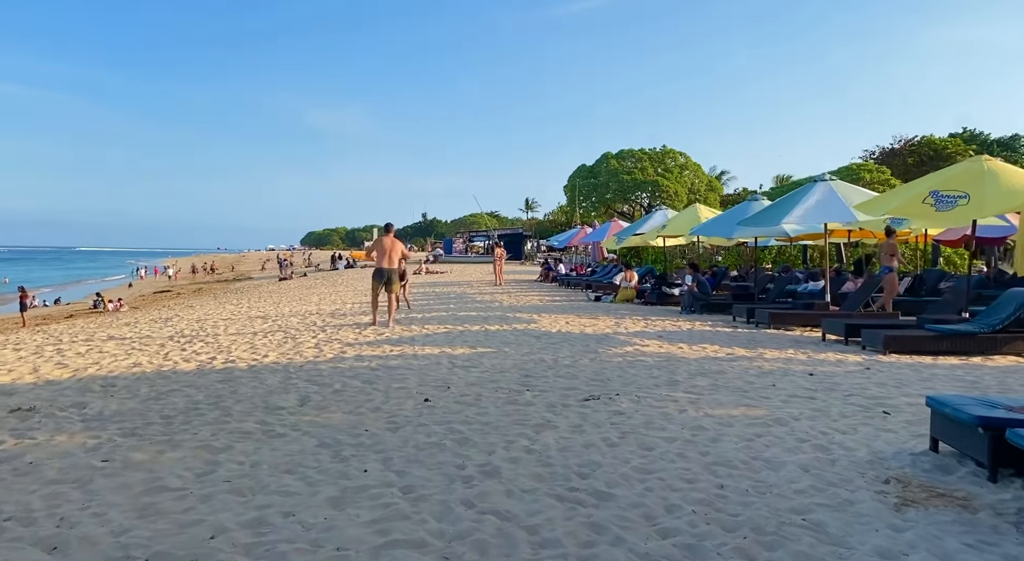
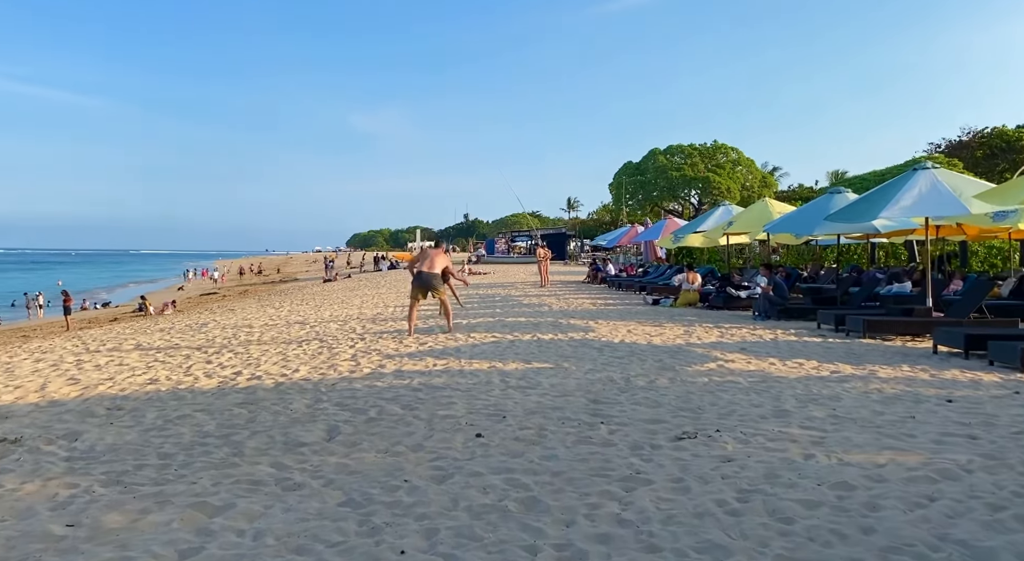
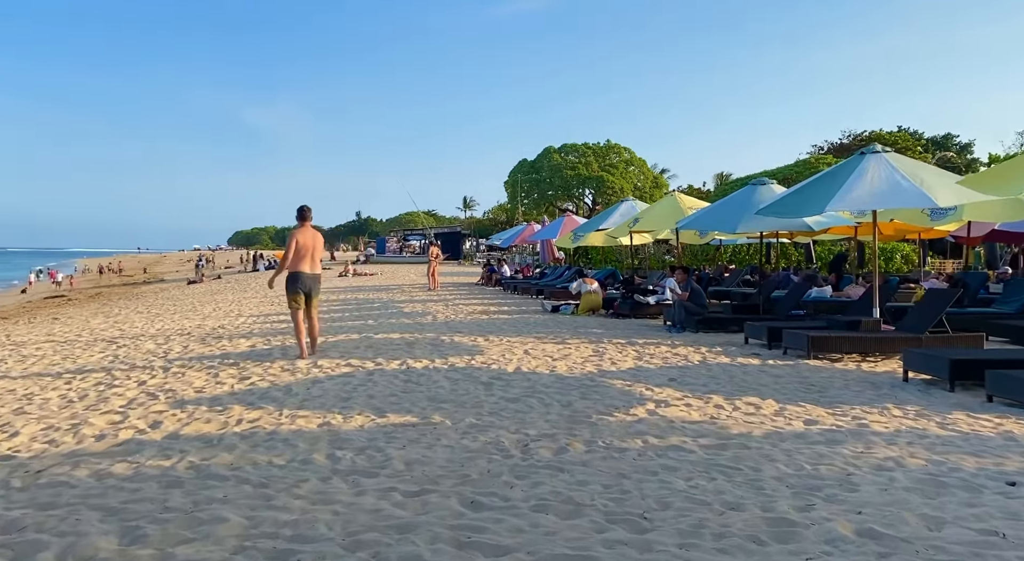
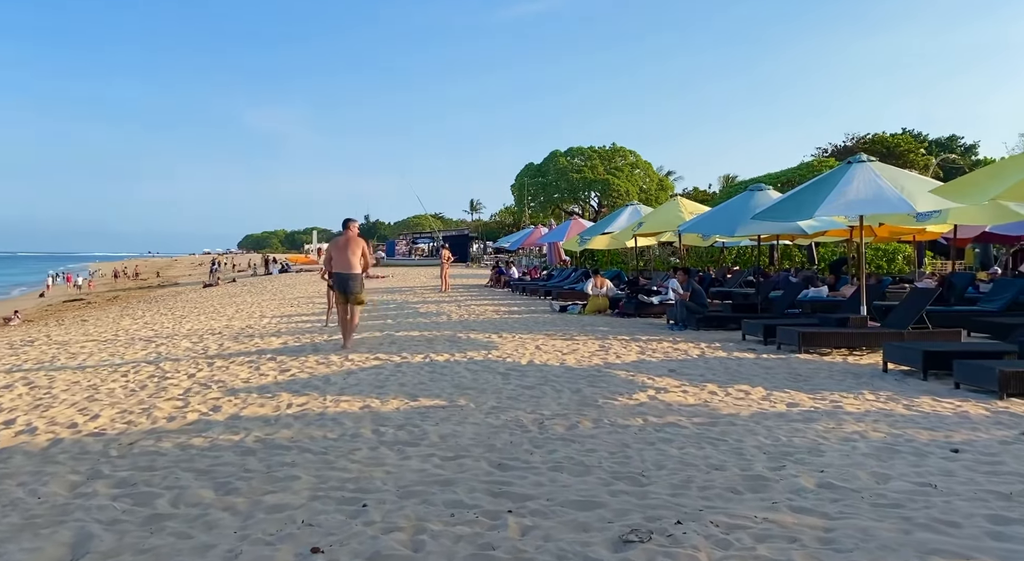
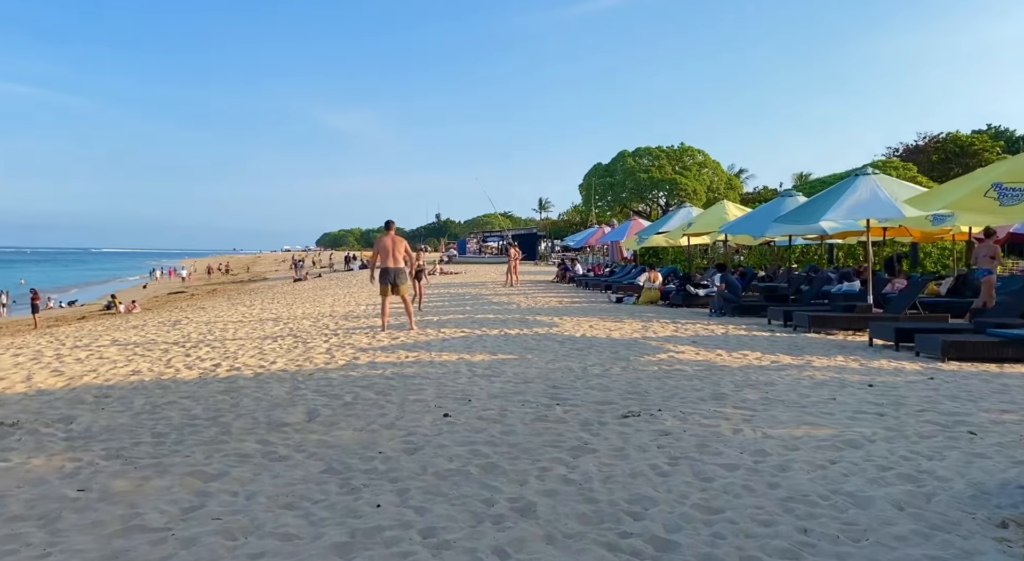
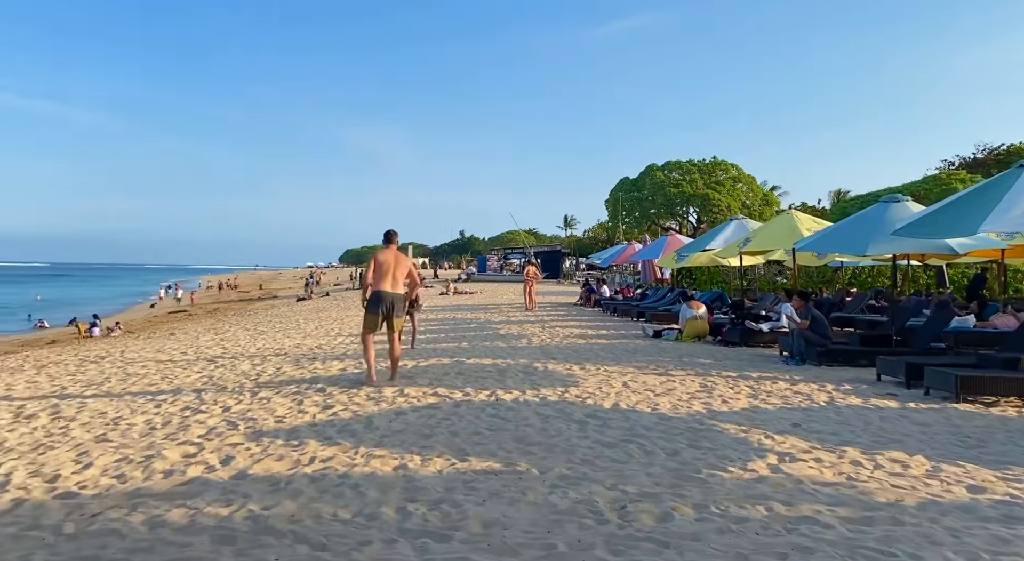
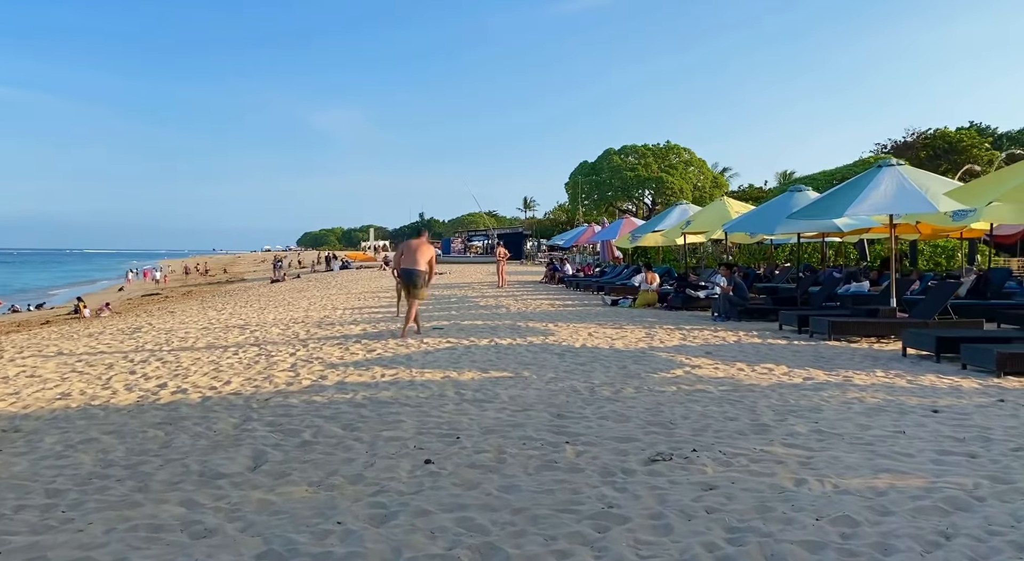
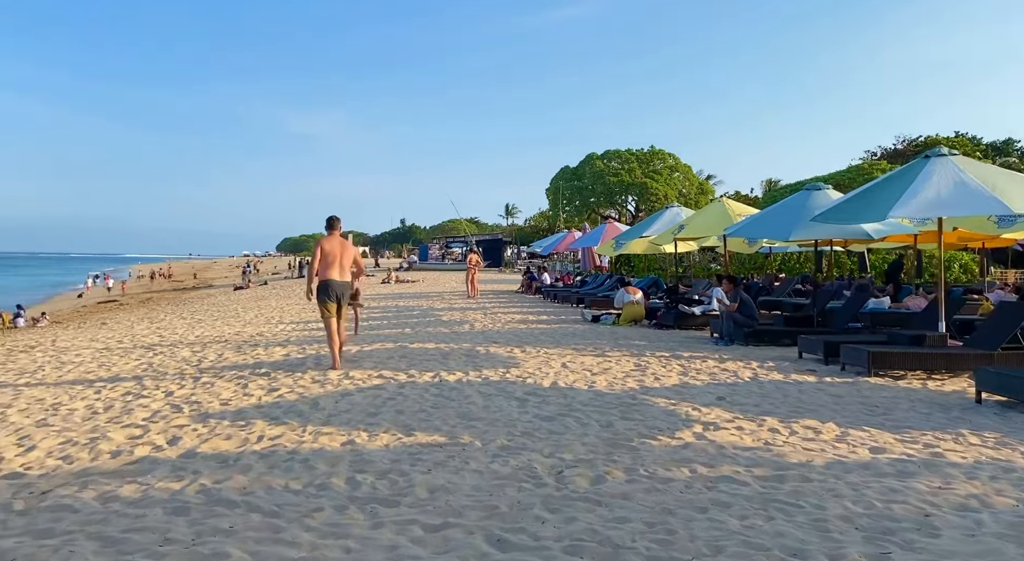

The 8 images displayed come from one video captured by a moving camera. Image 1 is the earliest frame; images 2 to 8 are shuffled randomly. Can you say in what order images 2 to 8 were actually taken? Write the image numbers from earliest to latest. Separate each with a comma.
5, 2, 7, 4, 3, 8, 6
